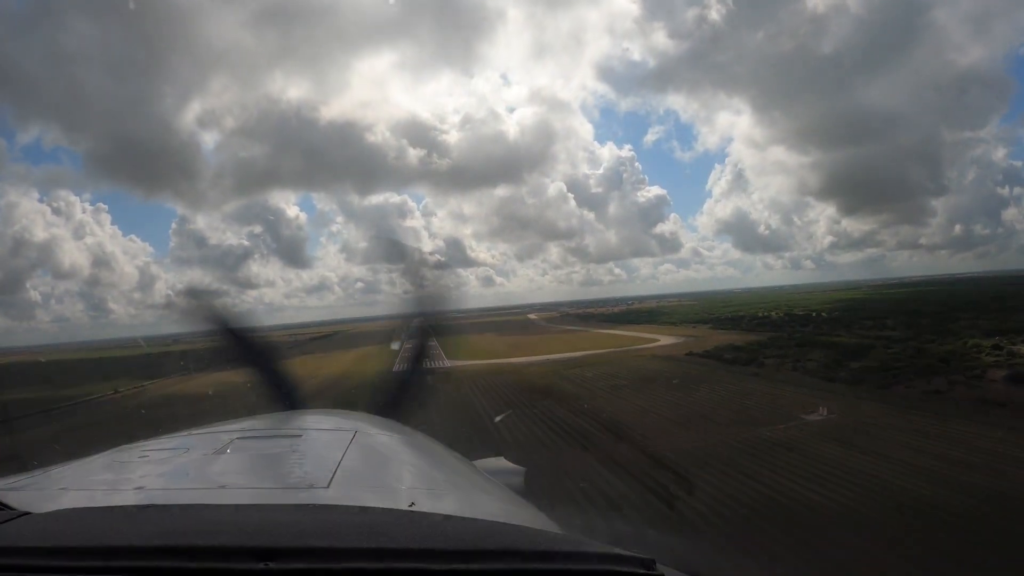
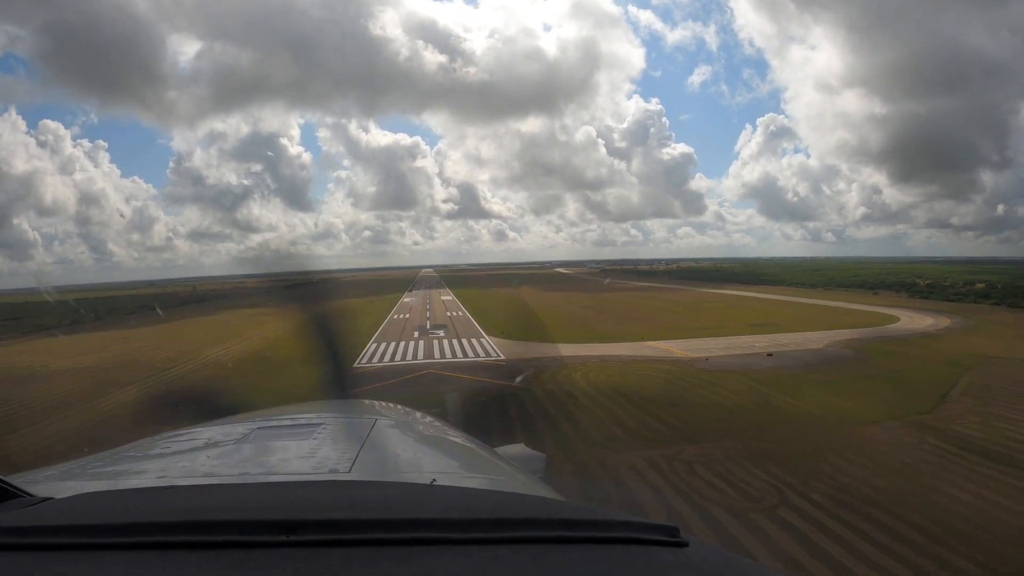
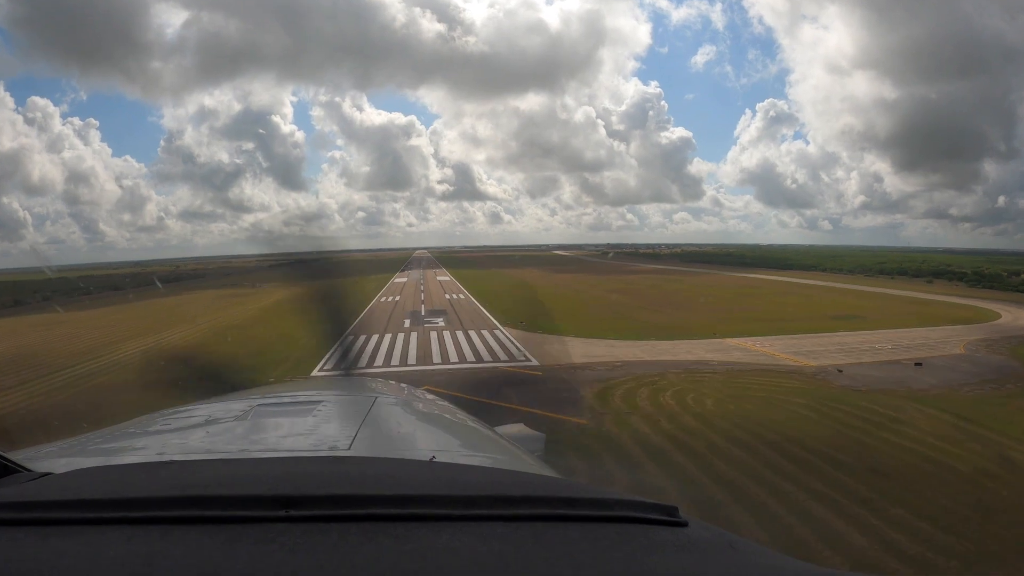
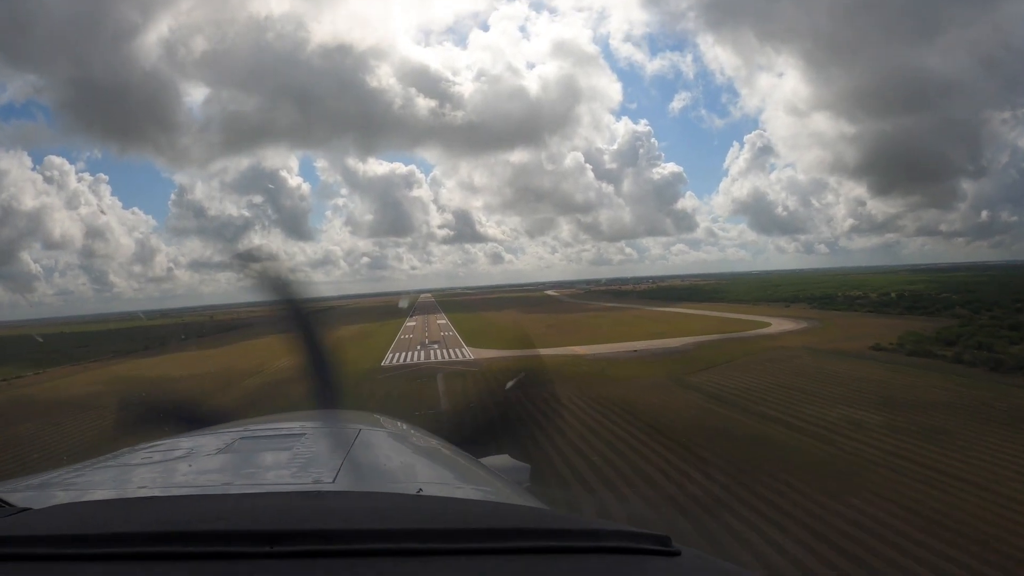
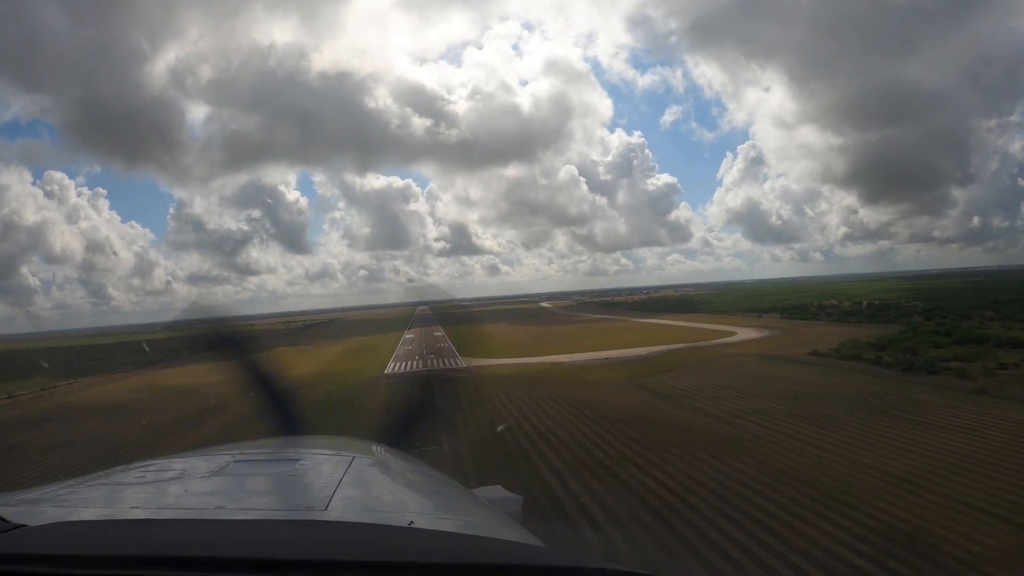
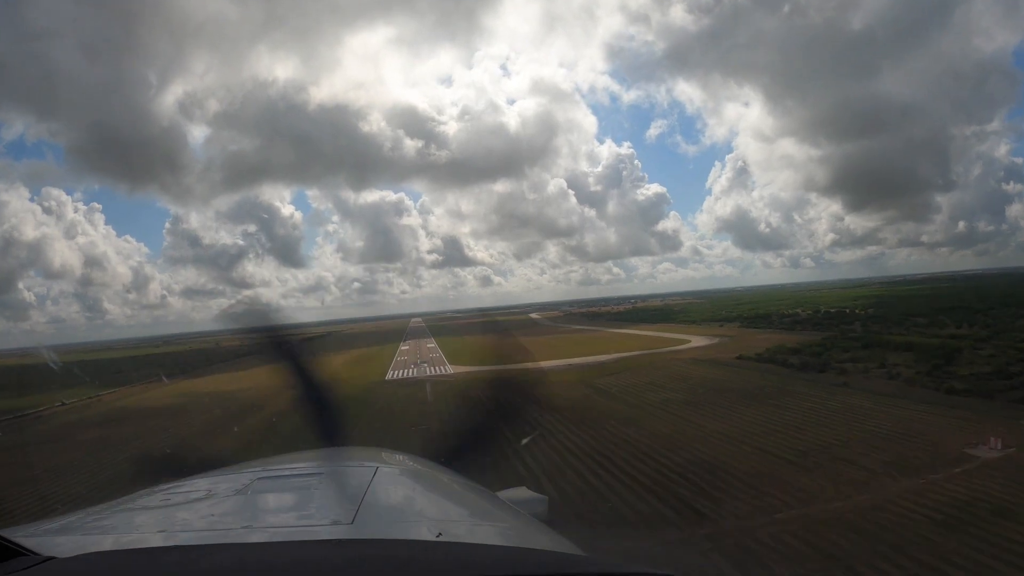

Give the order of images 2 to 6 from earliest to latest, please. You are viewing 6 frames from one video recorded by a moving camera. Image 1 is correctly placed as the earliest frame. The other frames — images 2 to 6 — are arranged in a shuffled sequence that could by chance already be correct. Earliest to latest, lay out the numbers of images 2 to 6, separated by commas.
6, 5, 4, 2, 3
